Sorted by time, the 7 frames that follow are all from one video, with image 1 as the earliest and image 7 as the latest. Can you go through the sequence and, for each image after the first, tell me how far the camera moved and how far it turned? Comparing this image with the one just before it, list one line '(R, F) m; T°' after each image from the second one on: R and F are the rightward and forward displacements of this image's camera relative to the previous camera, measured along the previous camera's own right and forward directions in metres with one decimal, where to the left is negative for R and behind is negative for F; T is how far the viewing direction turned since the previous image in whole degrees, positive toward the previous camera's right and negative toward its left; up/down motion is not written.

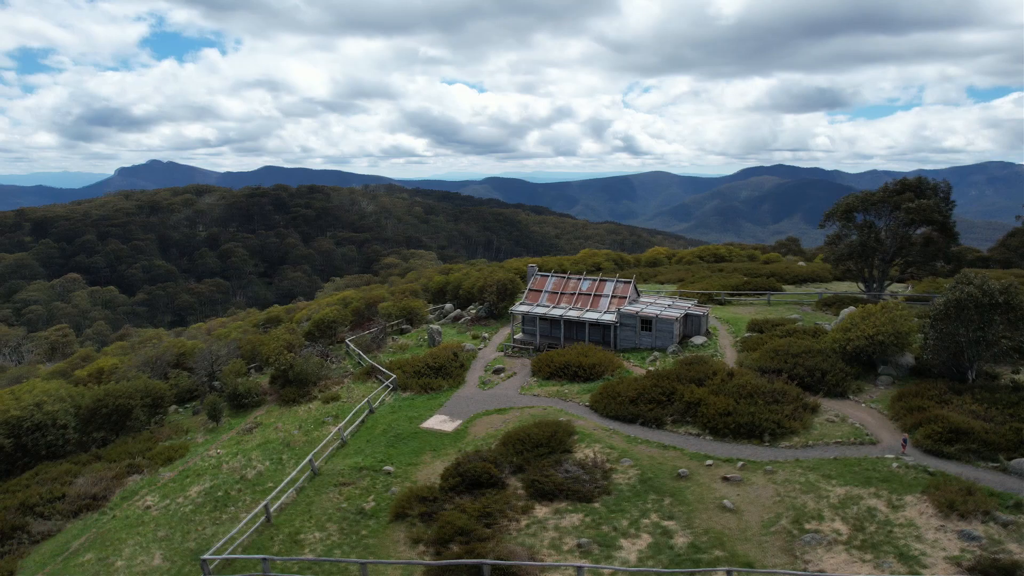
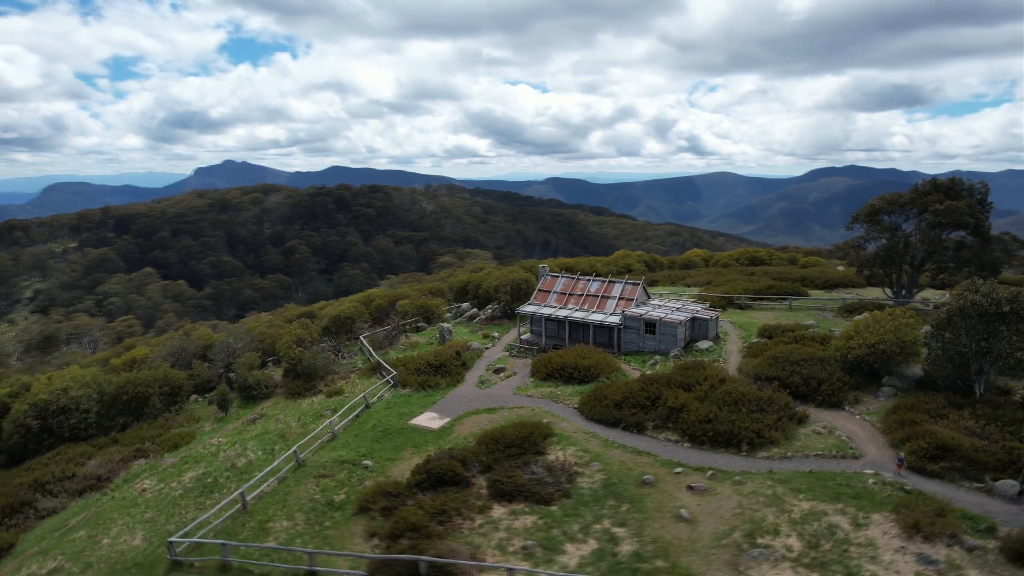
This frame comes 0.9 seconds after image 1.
(+3.1, +0.2) m; -5°
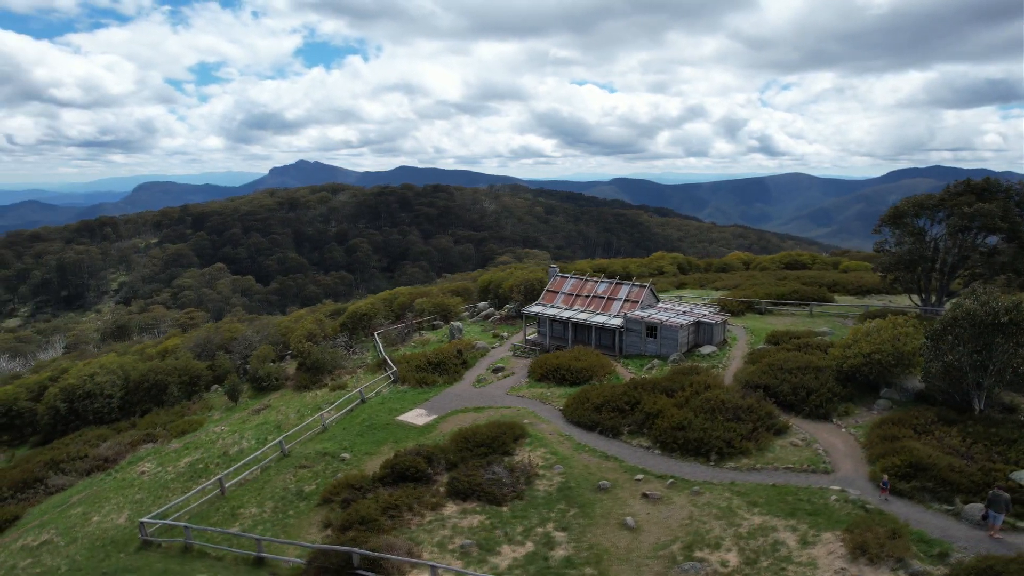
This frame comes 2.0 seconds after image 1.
(+3.3, +0.2) m; -6°
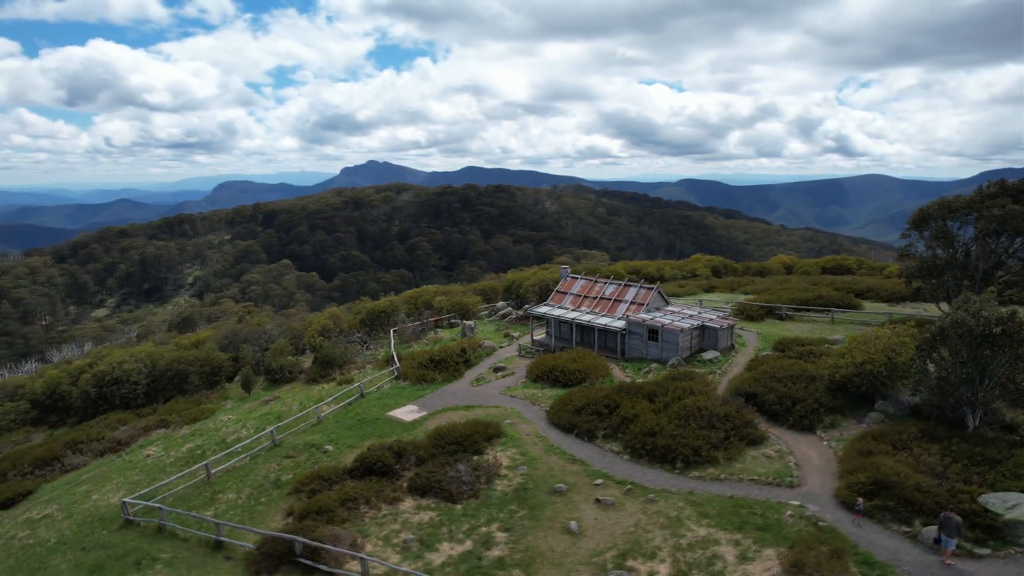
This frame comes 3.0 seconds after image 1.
(+3.2, +0.2) m; -6°
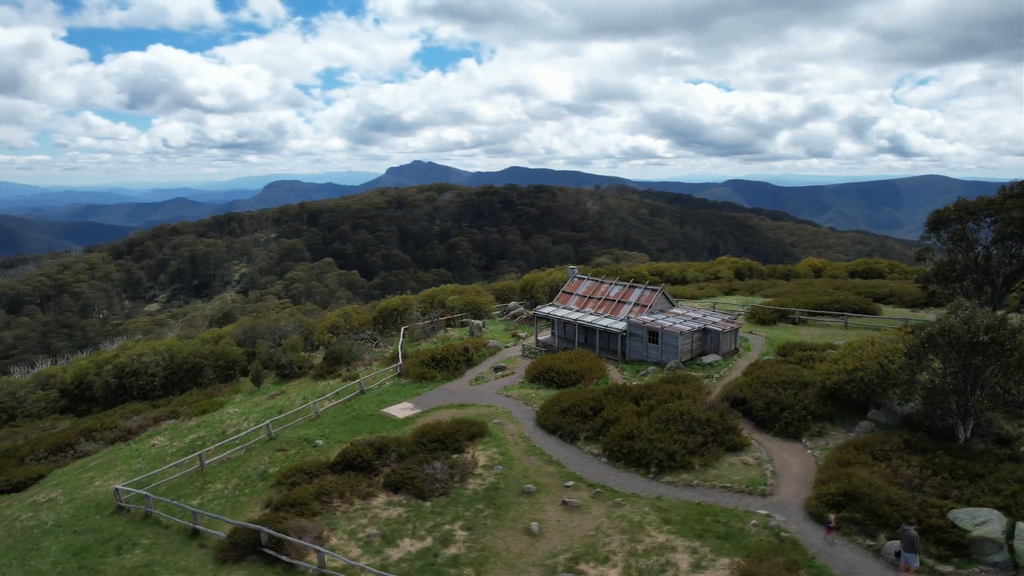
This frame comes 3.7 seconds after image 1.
(+2.2, +0.1) m; -4°
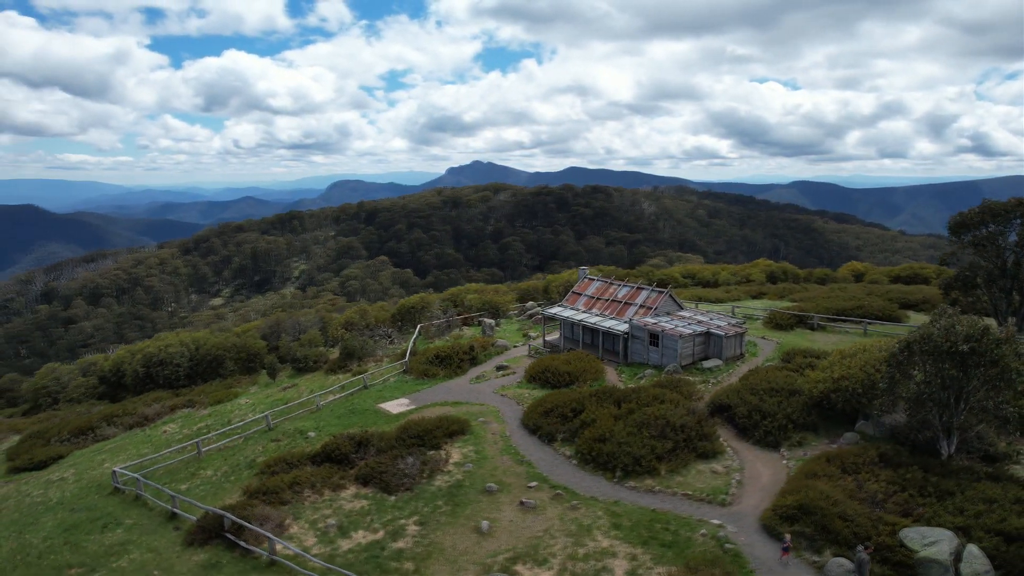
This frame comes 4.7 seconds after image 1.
(+2.8, +0.1) m; -5°
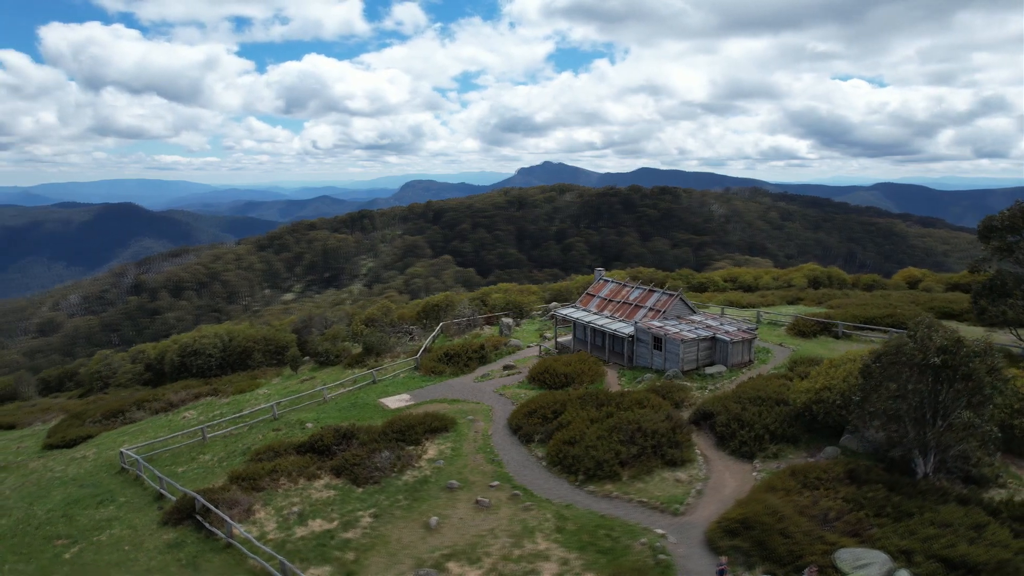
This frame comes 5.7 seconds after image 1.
(+3.2, +0.2) m; -6°
